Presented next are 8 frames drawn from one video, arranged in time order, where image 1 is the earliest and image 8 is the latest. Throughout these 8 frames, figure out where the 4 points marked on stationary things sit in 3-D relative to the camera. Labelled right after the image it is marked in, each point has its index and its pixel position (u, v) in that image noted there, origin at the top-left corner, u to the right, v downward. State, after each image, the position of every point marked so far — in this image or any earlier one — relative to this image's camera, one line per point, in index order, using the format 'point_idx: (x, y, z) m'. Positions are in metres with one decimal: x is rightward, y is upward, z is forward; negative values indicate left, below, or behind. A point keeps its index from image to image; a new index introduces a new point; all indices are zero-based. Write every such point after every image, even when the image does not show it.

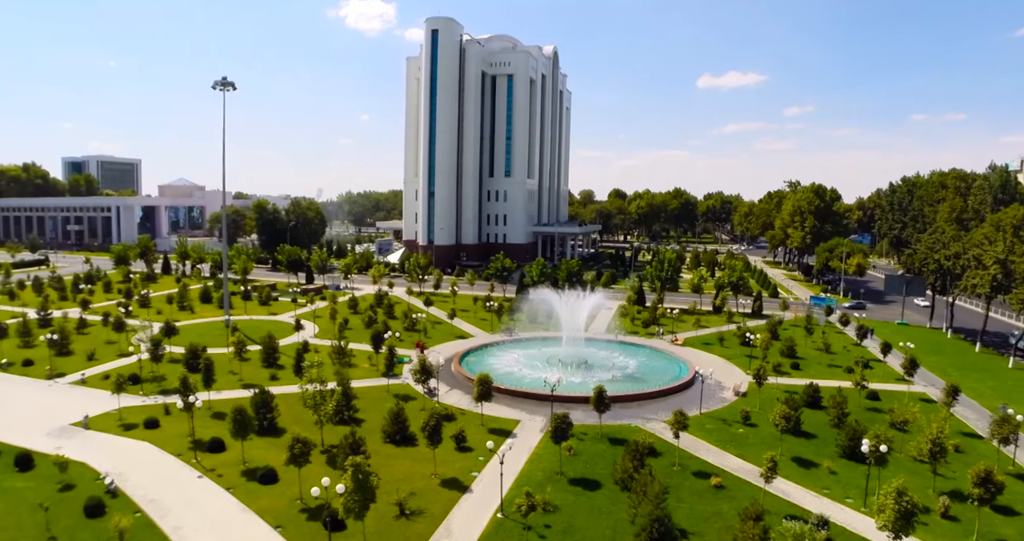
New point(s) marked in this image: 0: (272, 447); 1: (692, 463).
0: (-7.2, -5.2, +19.1) m
1: (+4.9, -5.2, +17.2) m
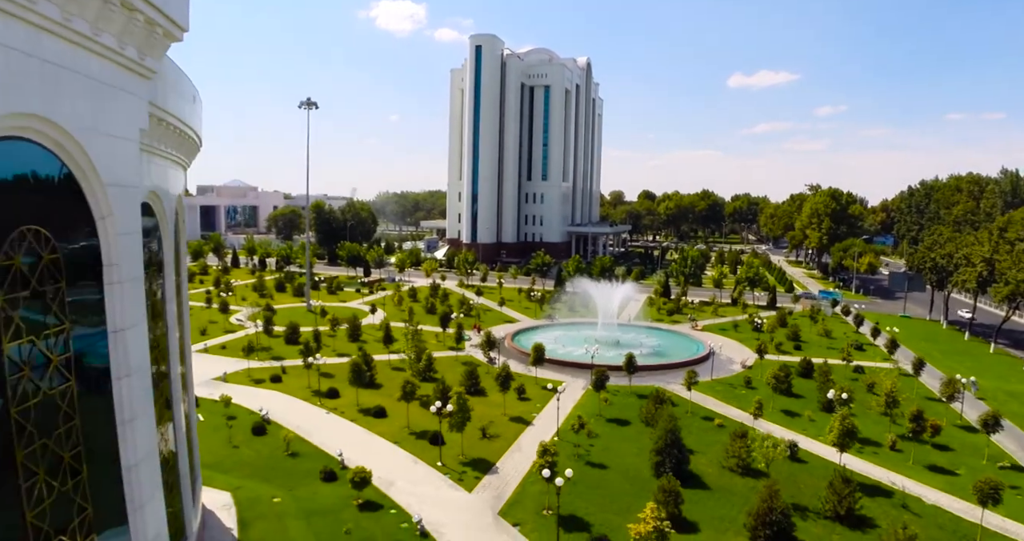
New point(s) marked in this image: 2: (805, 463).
0: (-5.3, -4.8, +24.9) m
1: (+6.7, -4.9, +22.5) m
2: (+8.5, -5.6, +18.5) m
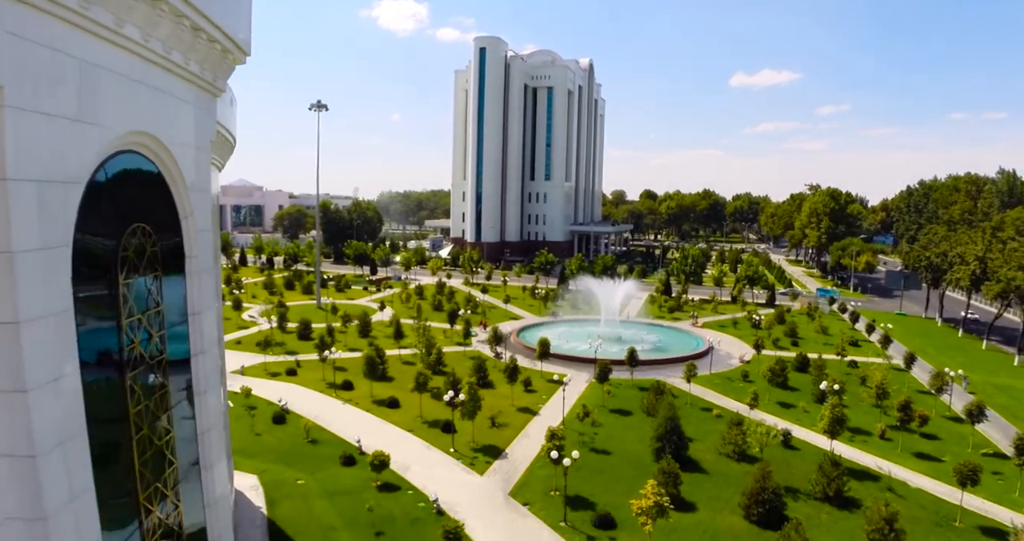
0: (-5.0, -4.7, +26.0) m
1: (+6.9, -4.8, +23.6) m
2: (+8.7, -5.5, +19.5) m
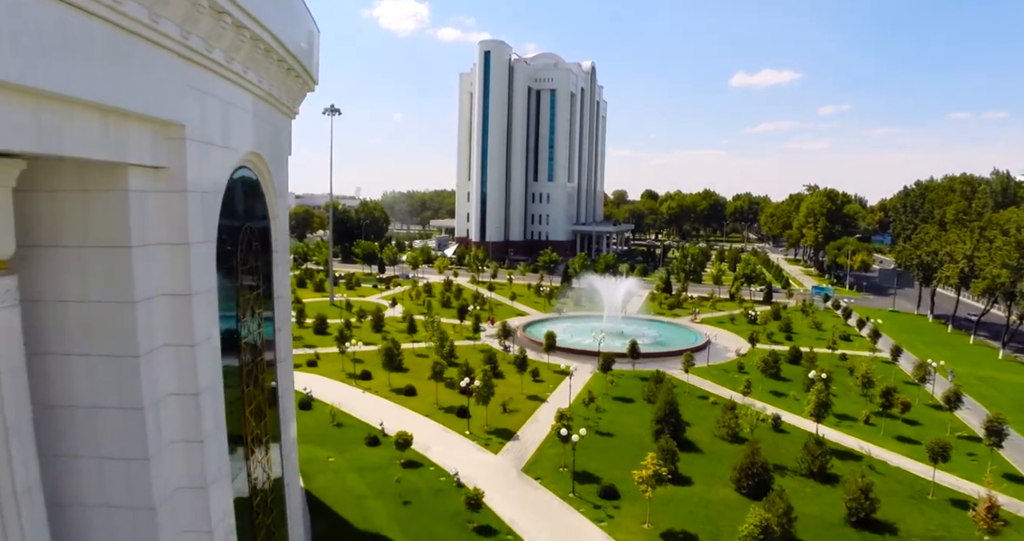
0: (-4.6, -4.6, +27.7) m
1: (+7.3, -4.7, +25.2) m
2: (+9.1, -5.4, +21.1) m
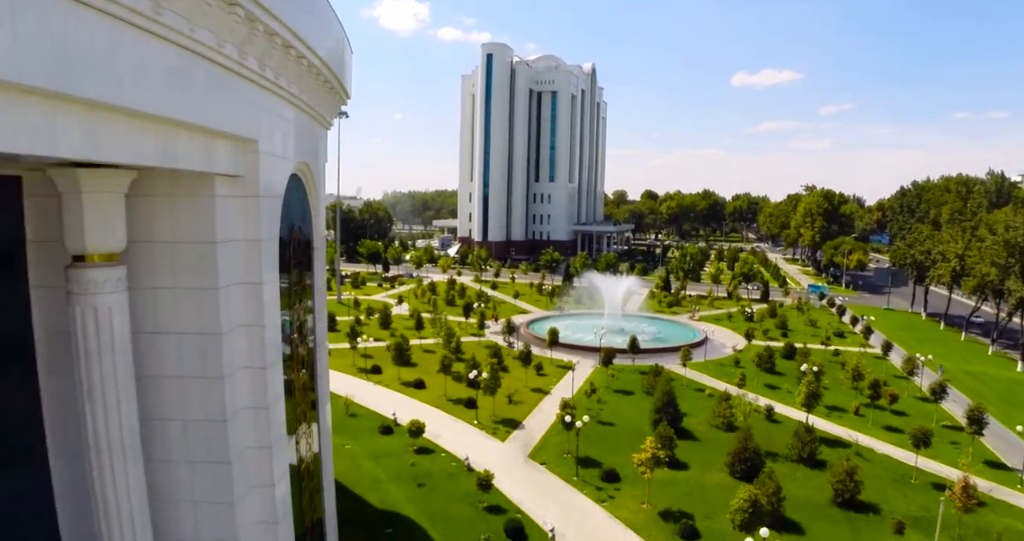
0: (-4.4, -4.5, +28.8) m
1: (+7.5, -4.6, +26.3) m
2: (+9.3, -5.3, +22.2) m
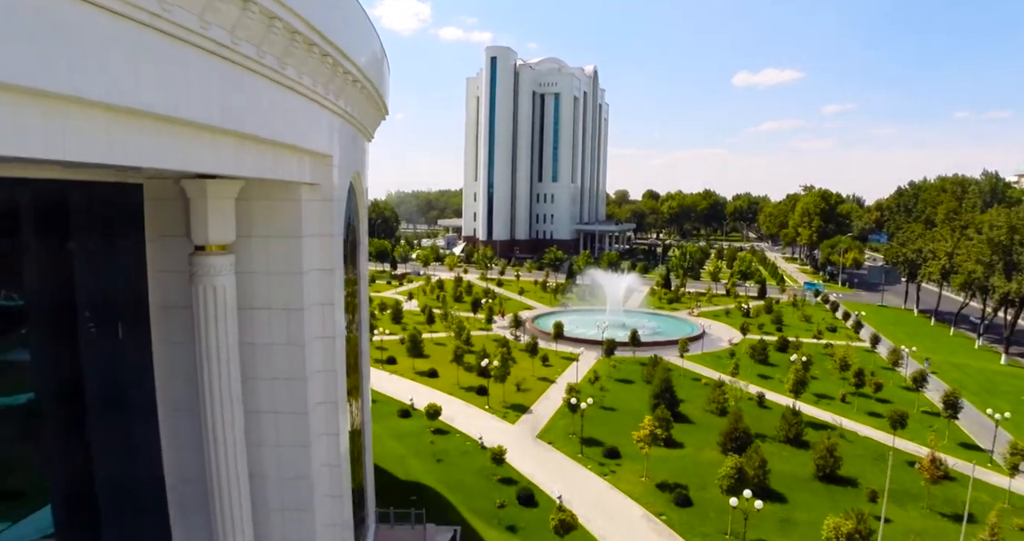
0: (-4.1, -4.3, +30.5) m
1: (+7.8, -4.5, +28.0) m
2: (+9.6, -5.1, +23.9) m
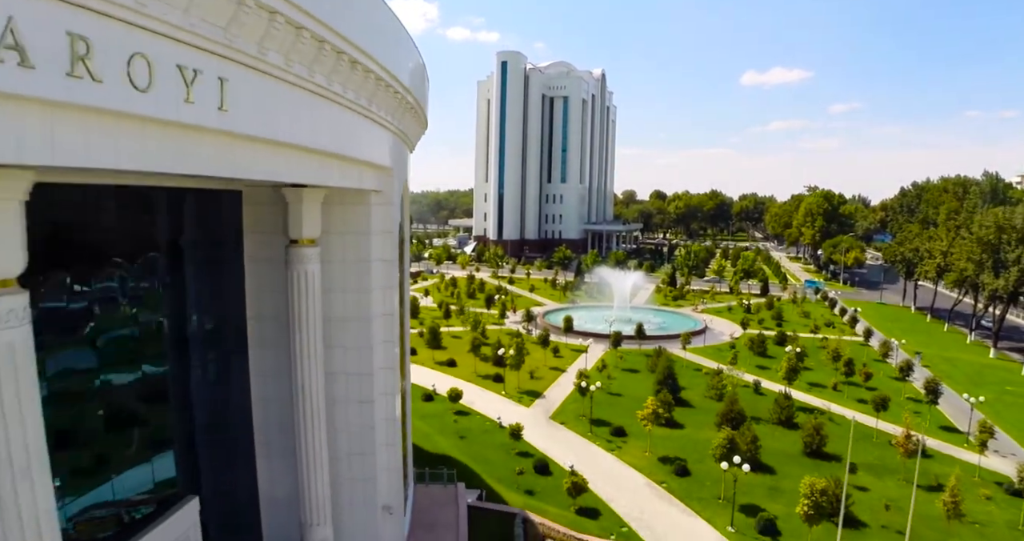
0: (-3.4, -4.2, +32.5) m
1: (+8.5, -4.3, +29.9) m
2: (+10.2, -5.0, +25.8) m
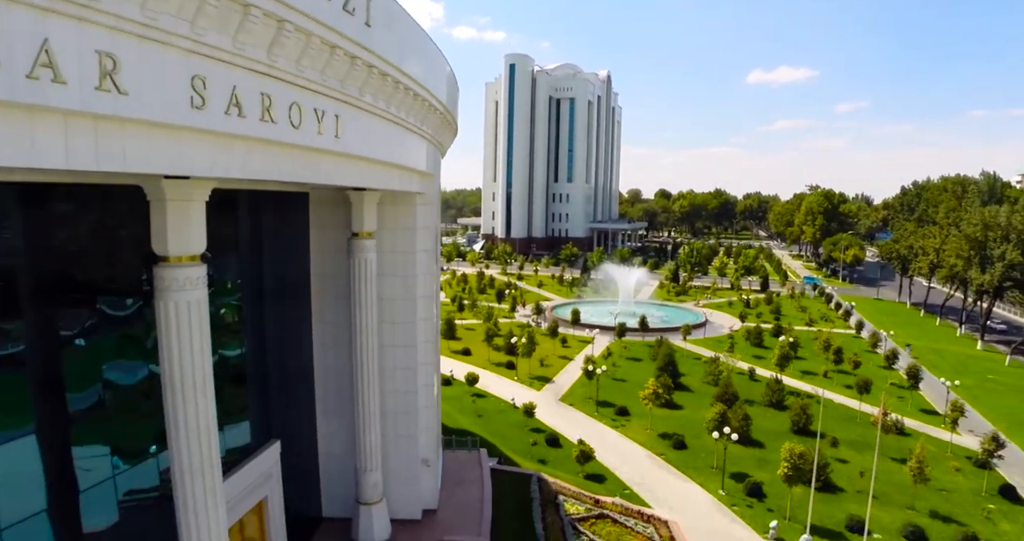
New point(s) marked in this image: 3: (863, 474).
0: (-2.8, -3.9, +34.7) m
1: (+9.0, -4.1, +32.0) m
2: (+10.7, -4.8, +27.8) m
3: (+10.5, -6.1, +19.0) m
